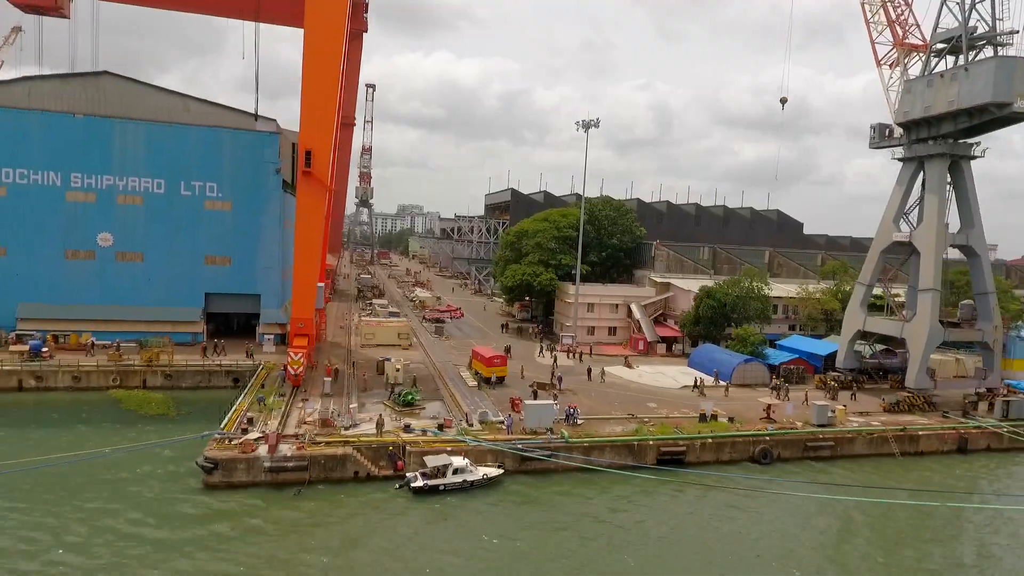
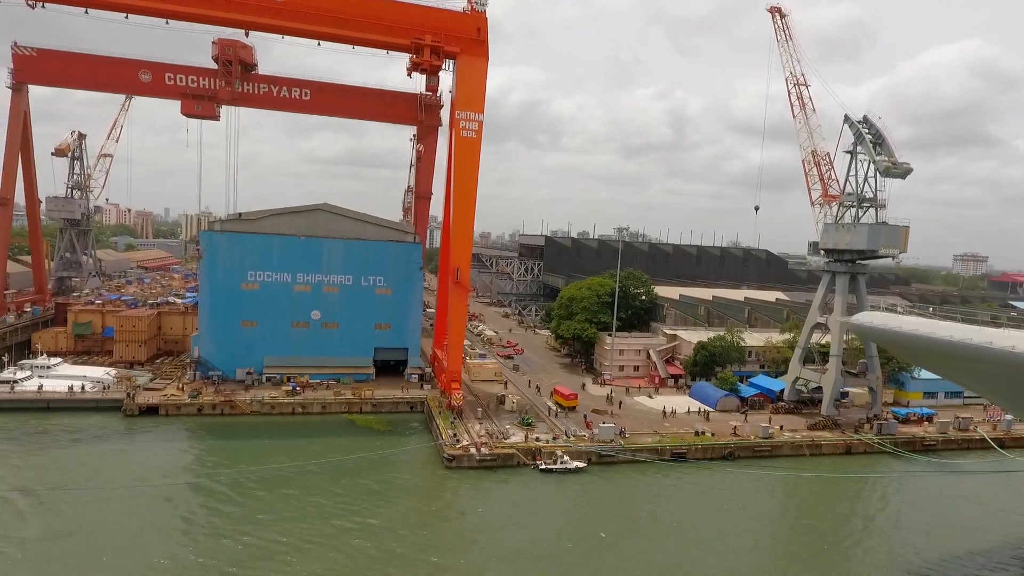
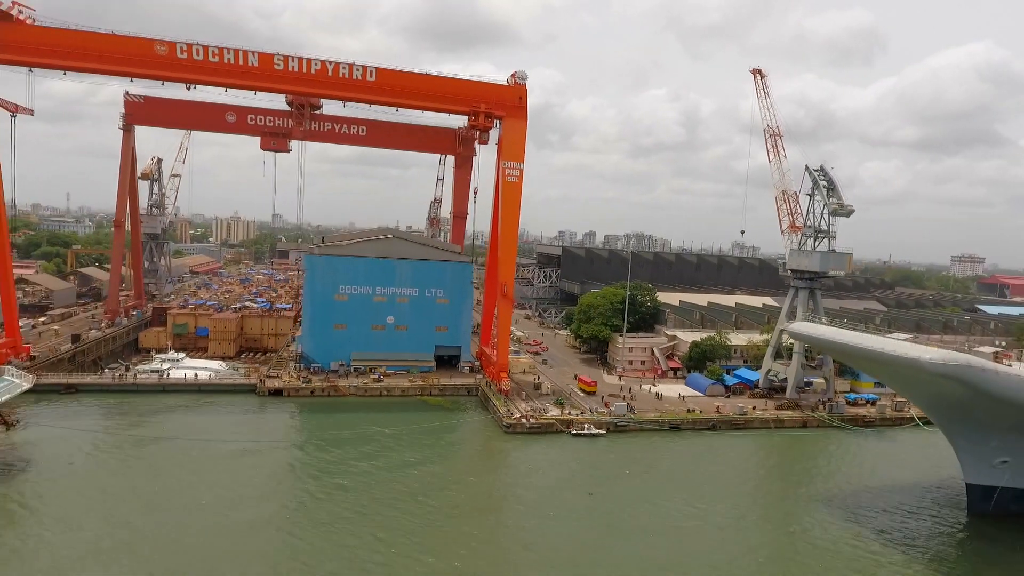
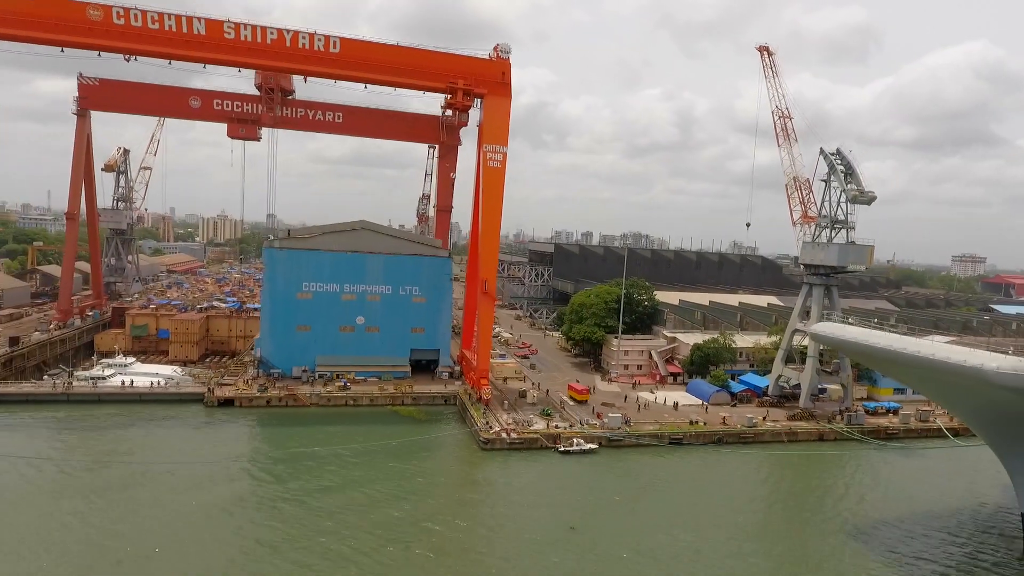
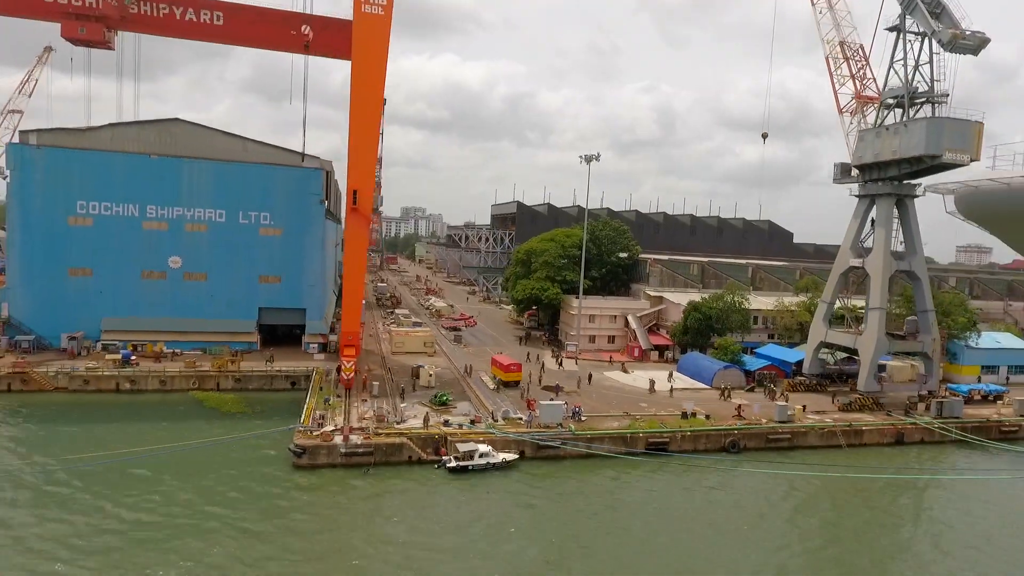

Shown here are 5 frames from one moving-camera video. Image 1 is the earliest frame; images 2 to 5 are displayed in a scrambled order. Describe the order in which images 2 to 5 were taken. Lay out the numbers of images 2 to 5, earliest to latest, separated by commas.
5, 2, 4, 3
